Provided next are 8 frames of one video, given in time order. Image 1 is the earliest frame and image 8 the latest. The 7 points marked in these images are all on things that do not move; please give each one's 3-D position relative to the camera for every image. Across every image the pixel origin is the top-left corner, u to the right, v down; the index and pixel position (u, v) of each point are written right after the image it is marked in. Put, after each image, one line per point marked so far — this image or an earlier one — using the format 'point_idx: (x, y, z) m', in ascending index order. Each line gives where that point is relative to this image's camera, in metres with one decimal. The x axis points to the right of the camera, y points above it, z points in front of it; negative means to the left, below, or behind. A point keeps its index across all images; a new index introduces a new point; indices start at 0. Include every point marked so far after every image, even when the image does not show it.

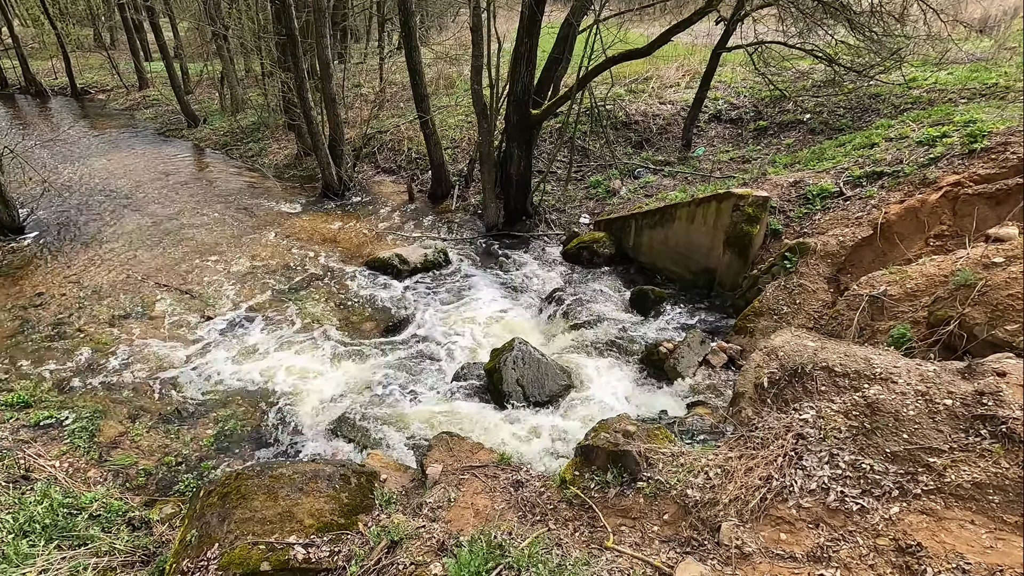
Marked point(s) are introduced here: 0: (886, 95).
0: (+7.9, +4.1, +11.3) m
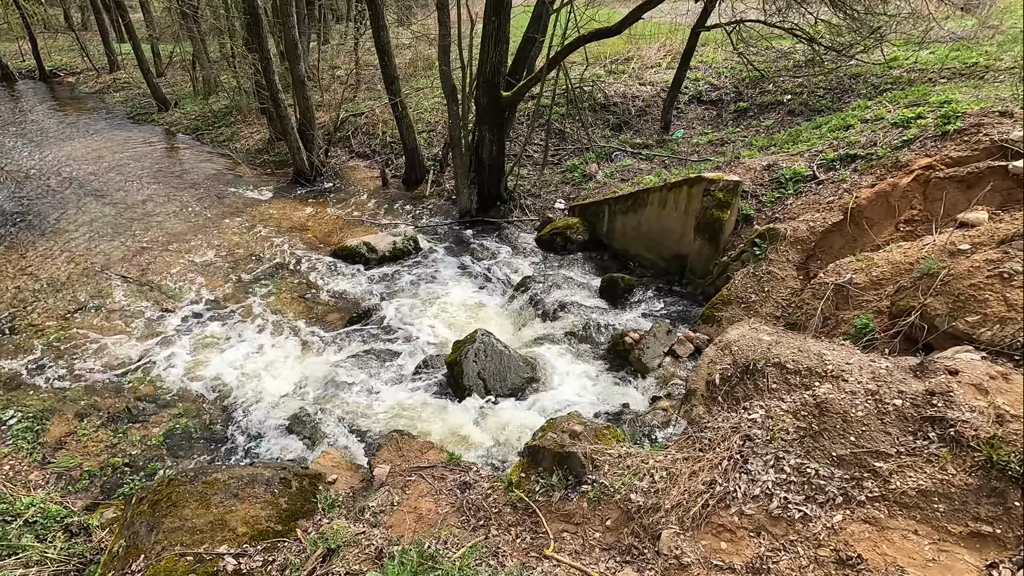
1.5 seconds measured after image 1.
0: (+7.4, +4.4, +11.1) m
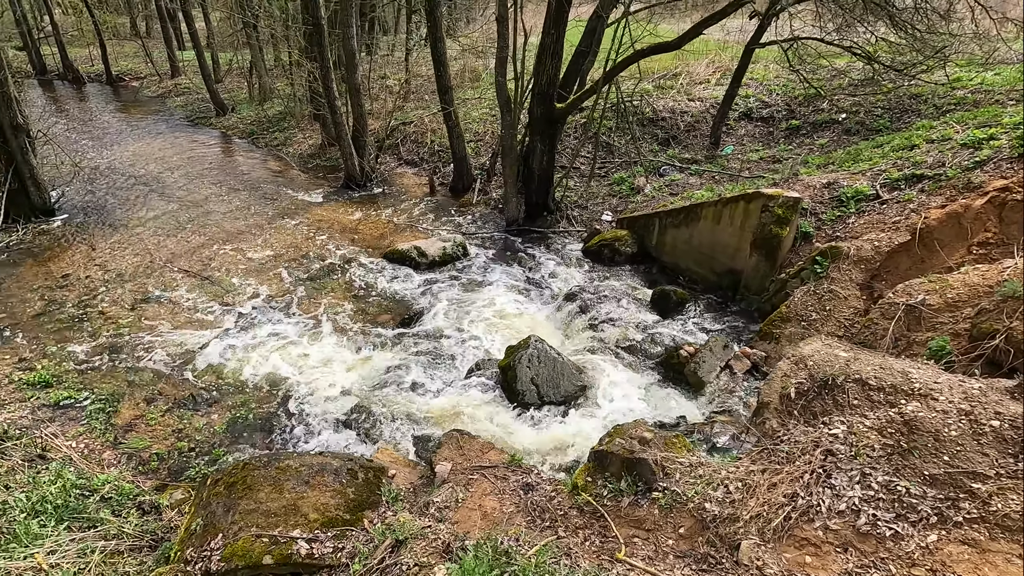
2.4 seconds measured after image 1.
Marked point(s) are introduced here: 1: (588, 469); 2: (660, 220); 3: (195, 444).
0: (+8.4, +3.9, +10.8) m
1: (+0.5, -1.2, +3.6) m
2: (+2.3, +1.0, +8.2) m
3: (-3.2, -1.6, +5.5) m
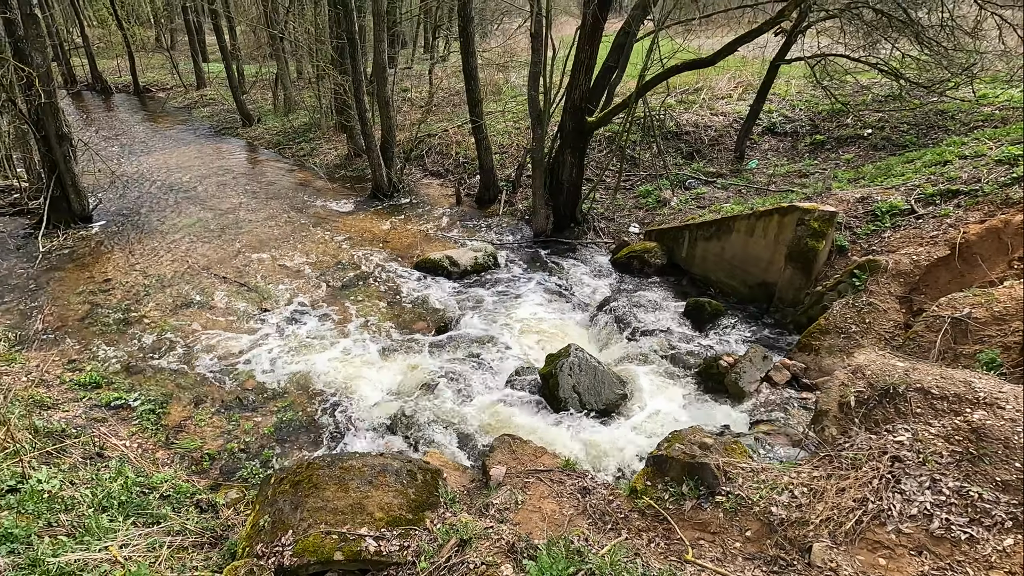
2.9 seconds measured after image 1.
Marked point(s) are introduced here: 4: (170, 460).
0: (+9.0, +3.6, +10.9) m
1: (+0.9, -1.3, +3.7) m
2: (+2.8, +0.9, +8.3) m
3: (-2.8, -1.7, +5.6) m
4: (-3.4, -1.7, +5.3) m
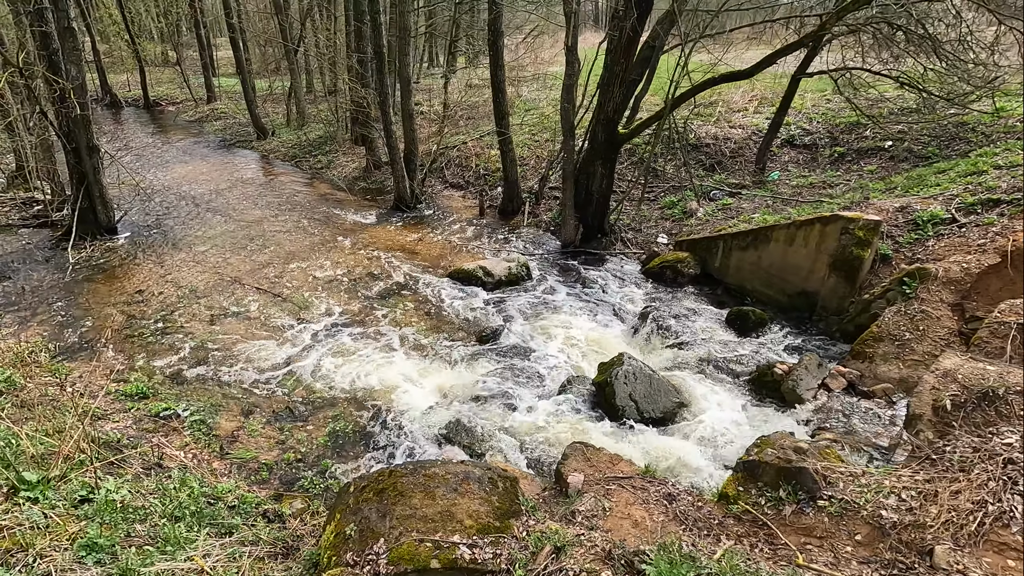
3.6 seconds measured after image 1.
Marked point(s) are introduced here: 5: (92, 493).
0: (+9.6, +3.4, +11.1) m
1: (+1.6, -1.3, +3.7) m
2: (+3.4, +0.7, +8.3) m
3: (-2.2, -1.8, +5.6) m
4: (-2.8, -1.8, +5.3) m
5: (-3.4, -1.7, +4.3) m
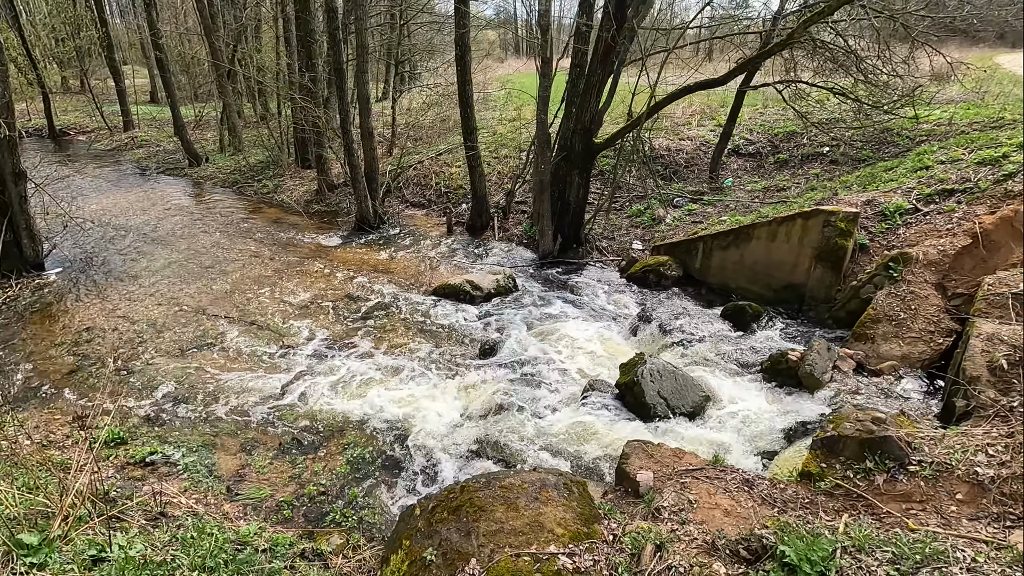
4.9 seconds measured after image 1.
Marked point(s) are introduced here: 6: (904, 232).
0: (+8.8, +3.6, +12.2) m
1: (+2.1, -1.2, +3.7) m
2: (+3.2, +0.7, +8.7) m
3: (-1.8, -1.9, +5.1) m
4: (-2.4, -2.0, +4.7) m
5: (-2.8, -1.8, +3.7) m
6: (+5.3, +0.8, +7.2) m
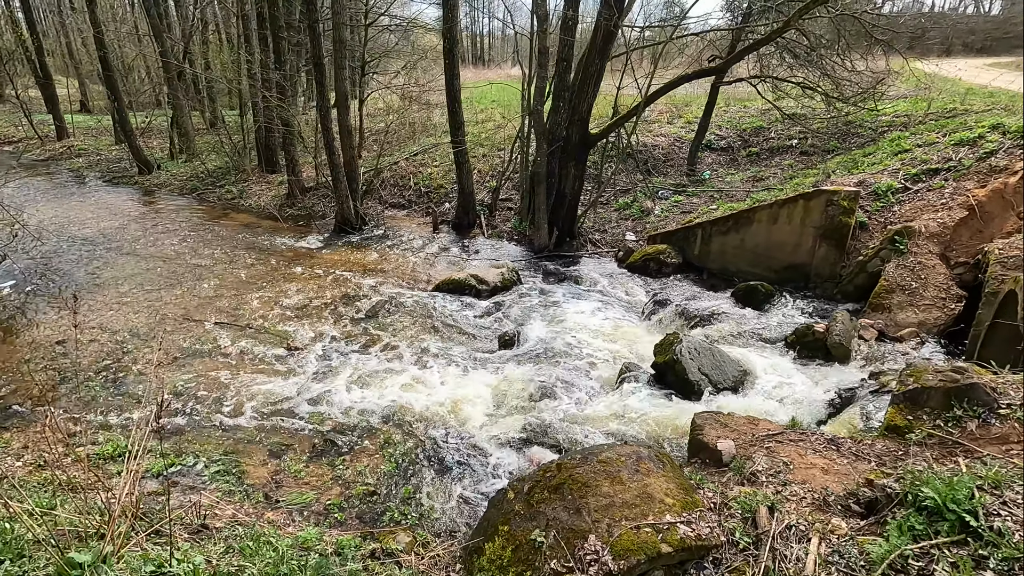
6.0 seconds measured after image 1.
0: (+8.4, +4.0, +13.0) m
1: (+2.7, -0.9, +3.8) m
2: (+3.3, +1.0, +8.8) m
3: (-1.3, -1.8, +4.8) m
4: (-1.8, -1.9, +4.3) m
5: (-2.1, -1.7, +3.3) m
6: (+5.5, +1.1, +7.5) m
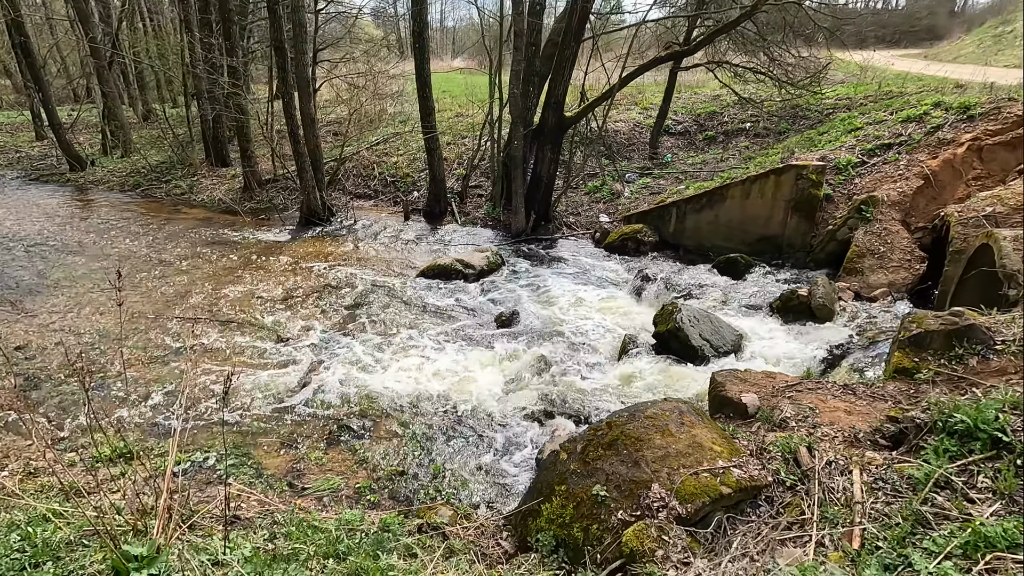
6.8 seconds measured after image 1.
0: (+7.6, +4.7, +13.7) m
1: (+3.0, -0.5, +4.1) m
2: (+3.0, +1.4, +9.2) m
3: (-1.0, -1.6, +4.7) m
4: (-1.5, -1.7, +4.2) m
5: (-1.7, -1.6, +3.1) m
6: (+5.3, +1.6, +8.1) m
